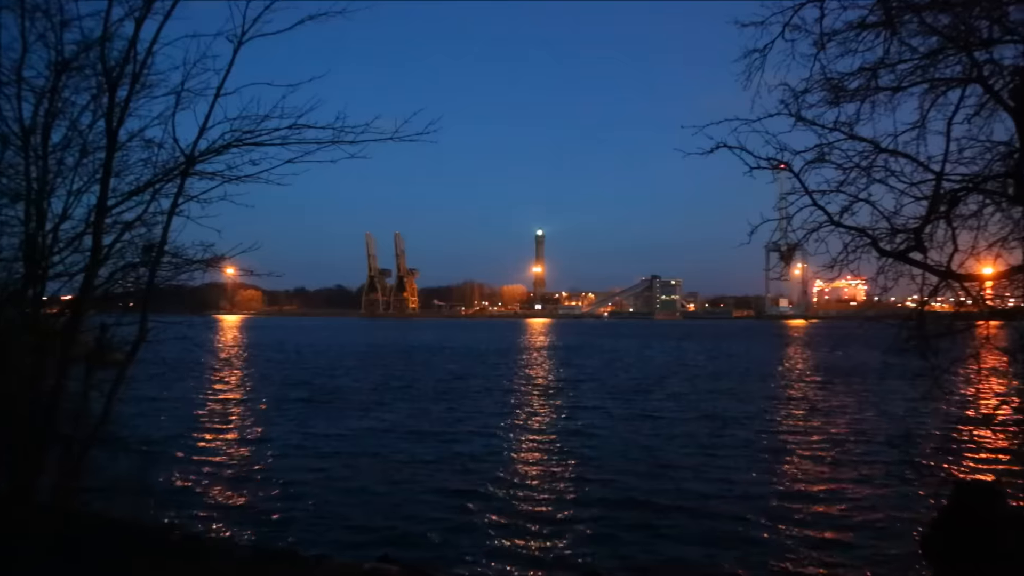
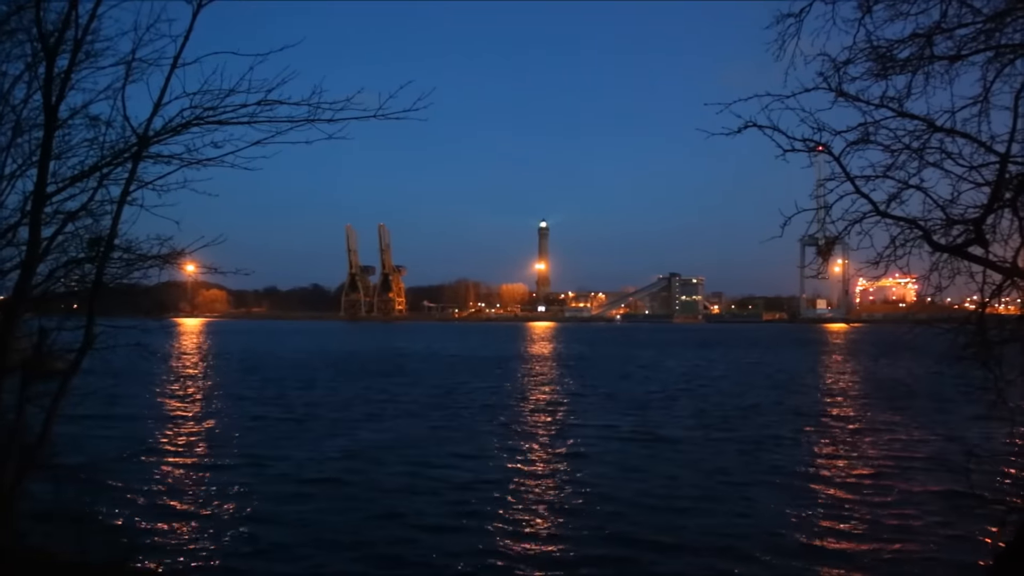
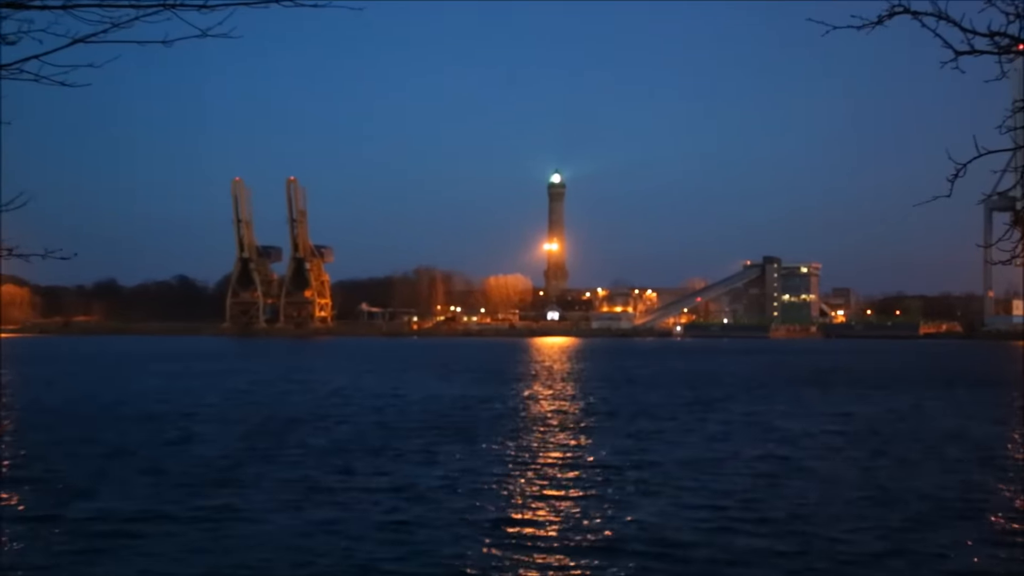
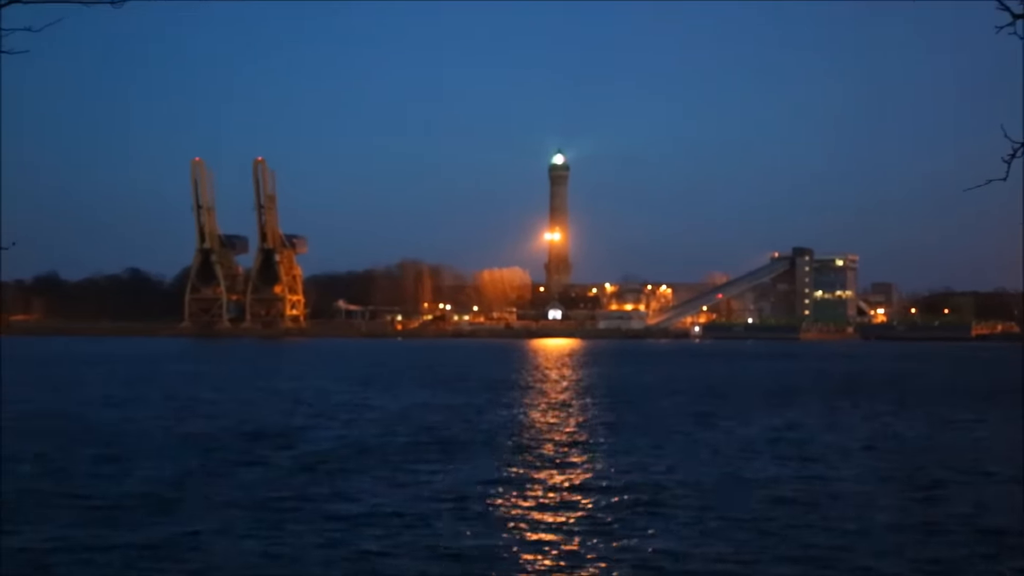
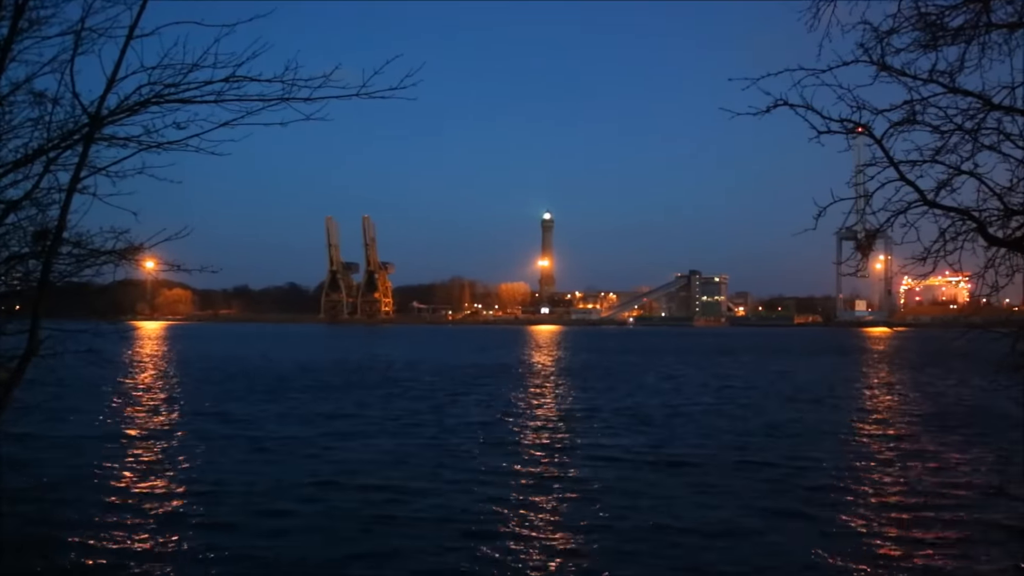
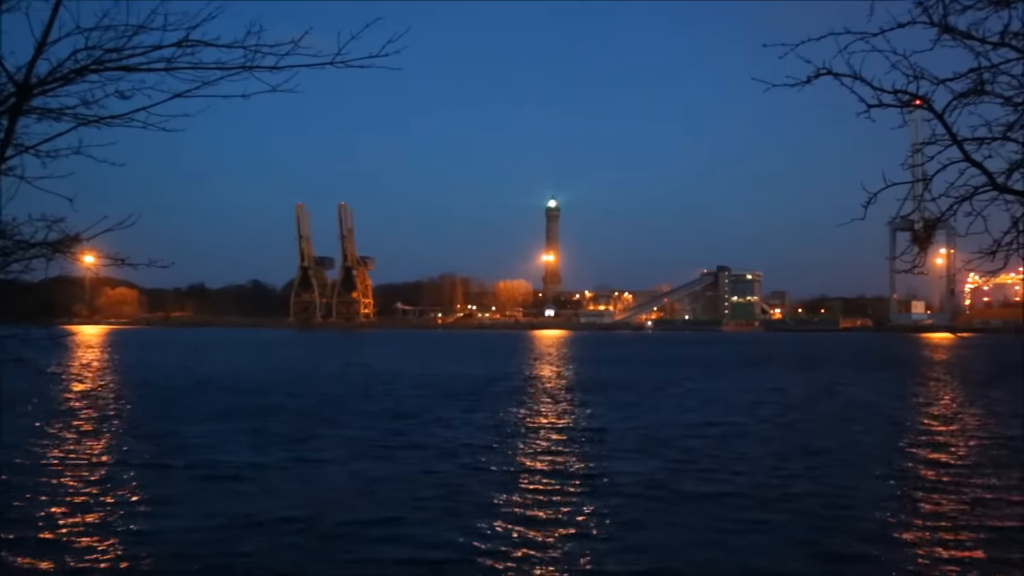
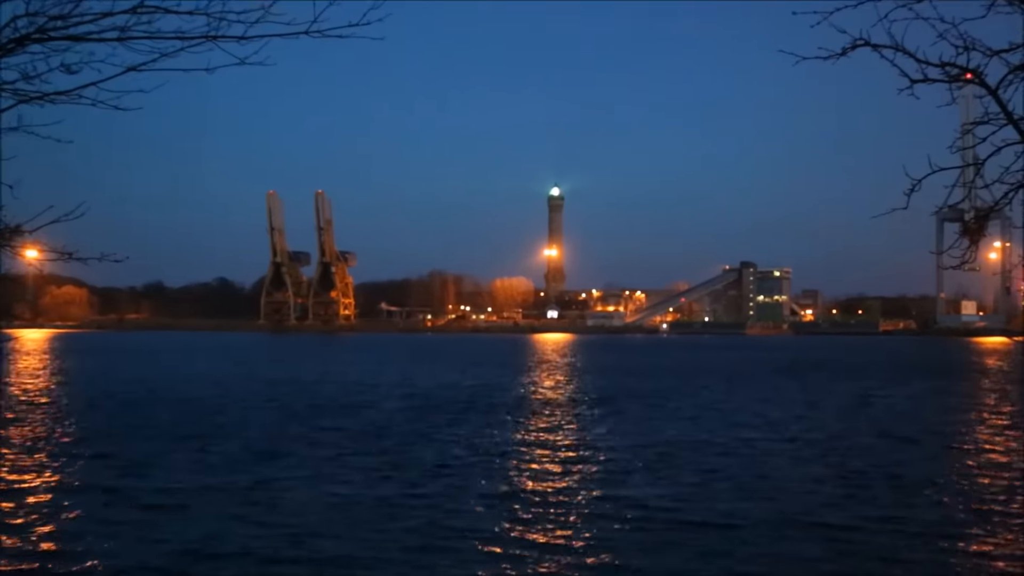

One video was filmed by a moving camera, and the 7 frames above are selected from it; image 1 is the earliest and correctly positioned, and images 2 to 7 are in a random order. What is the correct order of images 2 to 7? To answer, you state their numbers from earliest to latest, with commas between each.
2, 5, 6, 7, 3, 4
